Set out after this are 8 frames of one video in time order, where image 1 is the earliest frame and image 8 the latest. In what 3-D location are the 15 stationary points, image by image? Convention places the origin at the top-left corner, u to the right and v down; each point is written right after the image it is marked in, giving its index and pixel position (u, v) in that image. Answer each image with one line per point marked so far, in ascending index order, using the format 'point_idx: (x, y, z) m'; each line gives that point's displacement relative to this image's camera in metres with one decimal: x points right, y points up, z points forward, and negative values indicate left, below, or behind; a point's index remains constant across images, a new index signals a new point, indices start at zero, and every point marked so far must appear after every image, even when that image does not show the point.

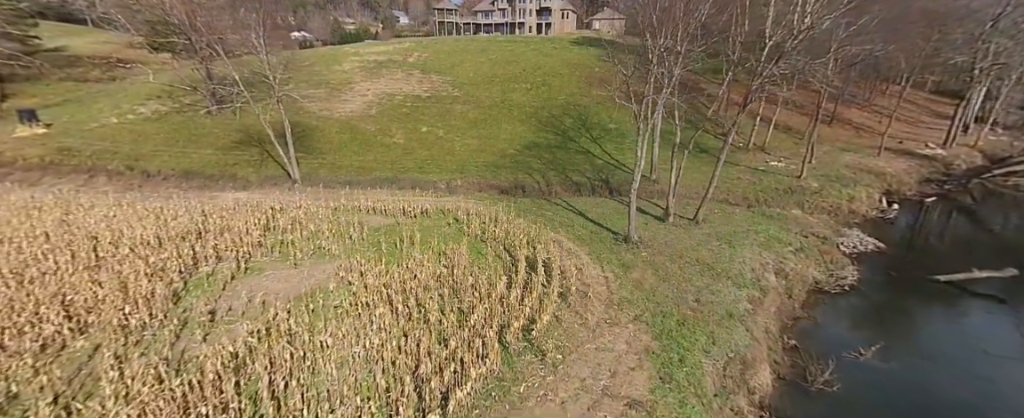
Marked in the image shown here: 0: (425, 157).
0: (-3.9, +2.4, +17.3) m
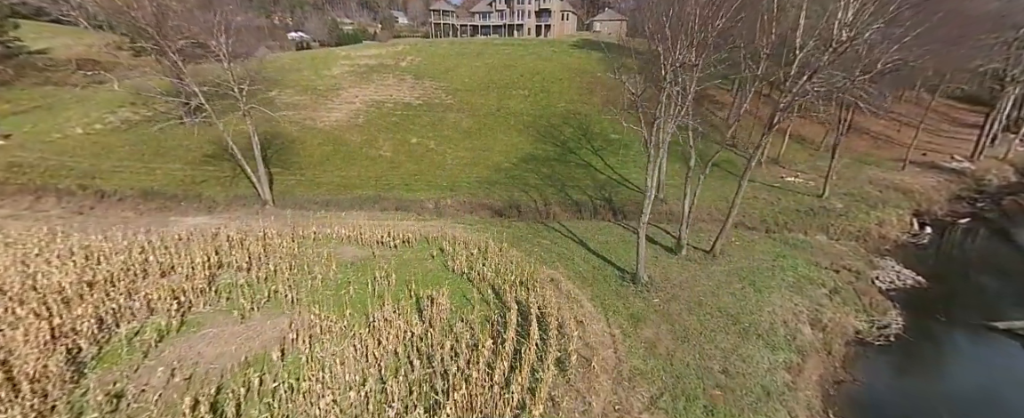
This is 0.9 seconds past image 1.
0: (-4.1, +1.6, +16.0) m
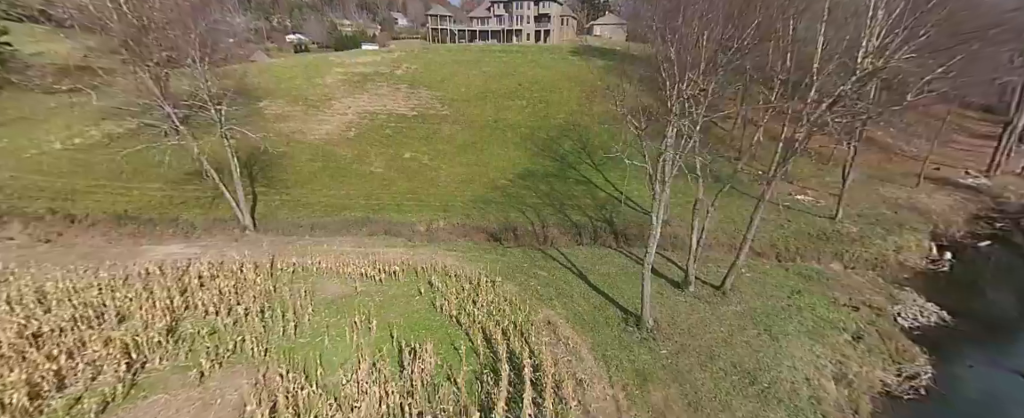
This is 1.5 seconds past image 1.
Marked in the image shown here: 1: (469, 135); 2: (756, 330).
0: (-4.2, +0.8, +15.3) m
1: (-2.2, +3.9, +20.0) m
2: (+4.9, -2.4, +7.6) m
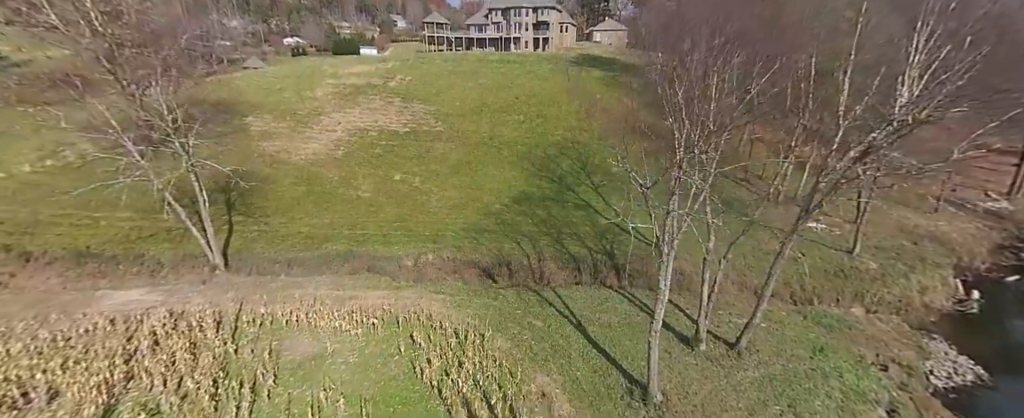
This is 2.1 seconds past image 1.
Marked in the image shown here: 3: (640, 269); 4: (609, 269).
0: (-4.4, -0.3, +14.4) m
1: (-2.4, +2.8, +19.1) m
2: (+4.7, -3.4, +6.7) m
3: (+4.0, -1.9, +11.9) m
4: (+3.1, -1.9, +12.1) m
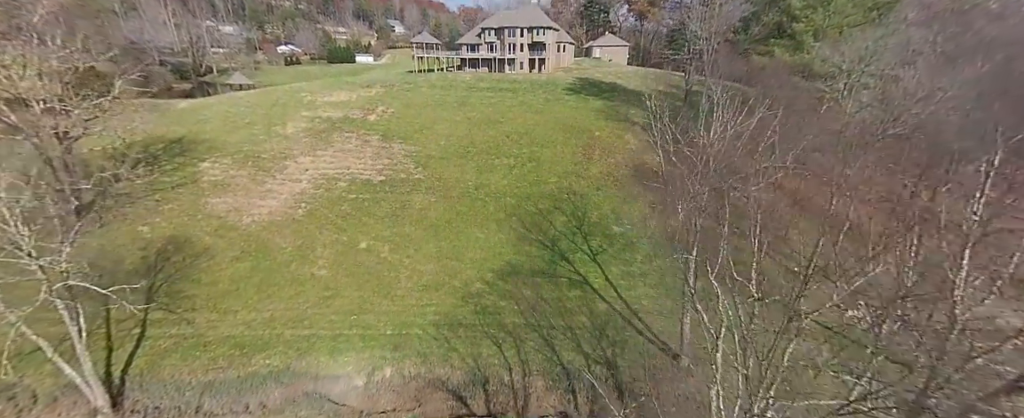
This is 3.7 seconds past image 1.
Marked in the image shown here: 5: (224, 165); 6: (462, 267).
0: (-5.0, -3.0, +12.0) m
1: (-3.0, 0.0, +16.7) m
2: (+4.1, -6.1, +4.3) m
3: (+3.4, -4.6, +9.5) m
4: (+2.5, -4.6, +9.7) m
5: (-14.3, +2.3, +18.9) m
6: (-1.8, -2.1, +13.8) m
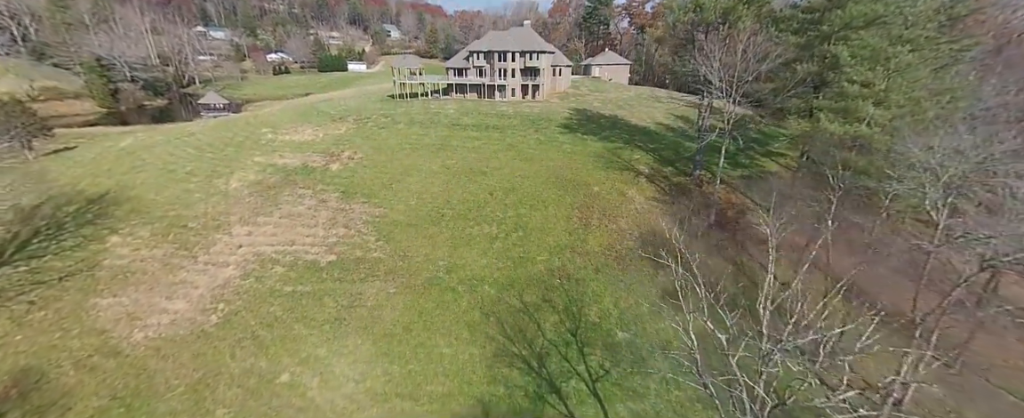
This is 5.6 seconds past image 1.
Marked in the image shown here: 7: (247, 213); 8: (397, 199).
0: (-5.8, -6.4, +8.4) m
1: (-3.8, -3.4, +13.2) m
2: (+3.3, -9.5, +0.7) m
3: (+2.6, -8.0, +5.9) m
4: (+1.7, -8.0, +6.2) m
5: (-15.1, -1.1, +15.3) m
6: (-2.6, -5.6, +10.3) m
7: (-11.9, -0.2, +17.0) m
8: (-5.6, +0.6, +18.3) m
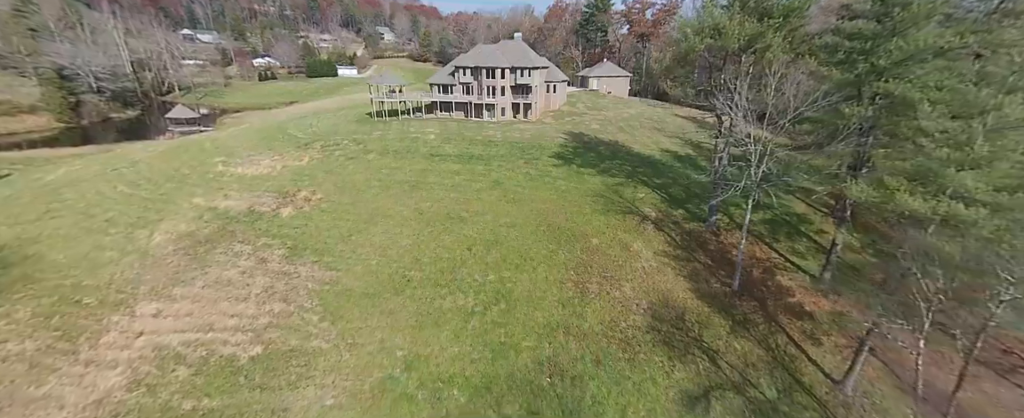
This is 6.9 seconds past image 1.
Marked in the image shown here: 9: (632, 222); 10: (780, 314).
0: (-6.5, -8.8, +5.1) m
1: (-4.5, -5.8, +9.9) m
2: (+2.7, -11.9, -2.6) m
3: (+1.9, -10.4, +2.6) m
4: (+1.1, -10.4, +2.9) m
5: (-15.8, -3.5, +12.0) m
6: (-3.3, -8.0, +7.0) m
7: (-12.6, -2.6, +13.7) m
8: (-6.3, -1.9, +15.1) m
9: (+5.7, -0.6, +18.2) m
10: (+10.0, -3.9, +14.2) m
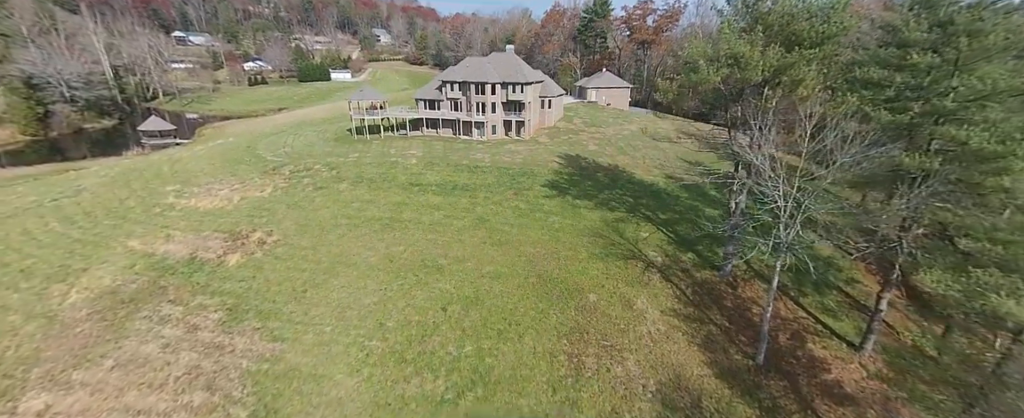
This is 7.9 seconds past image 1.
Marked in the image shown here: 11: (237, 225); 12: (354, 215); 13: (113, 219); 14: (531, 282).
0: (-7.1, -10.6, +2.5) m
1: (-5.1, -7.7, +7.3) m
2: (+2.1, -13.7, -5.1) m
3: (+1.3, -12.3, +0.1) m
4: (+0.4, -12.3, +0.4) m
5: (-16.4, -5.4, +9.4) m
6: (-3.9, -9.8, +4.5) m
7: (-13.2, -4.5, +11.1) m
8: (-7.0, -3.7, +12.5) m
9: (+5.1, -2.5, +15.7) m
10: (+9.3, -5.8, +11.7) m
11: (-12.5, -0.5, +17.1) m
12: (-7.6, -0.1, +17.7) m
13: (-19.1, -0.2, +18.1) m
14: (+0.8, -2.7, +14.3) m
